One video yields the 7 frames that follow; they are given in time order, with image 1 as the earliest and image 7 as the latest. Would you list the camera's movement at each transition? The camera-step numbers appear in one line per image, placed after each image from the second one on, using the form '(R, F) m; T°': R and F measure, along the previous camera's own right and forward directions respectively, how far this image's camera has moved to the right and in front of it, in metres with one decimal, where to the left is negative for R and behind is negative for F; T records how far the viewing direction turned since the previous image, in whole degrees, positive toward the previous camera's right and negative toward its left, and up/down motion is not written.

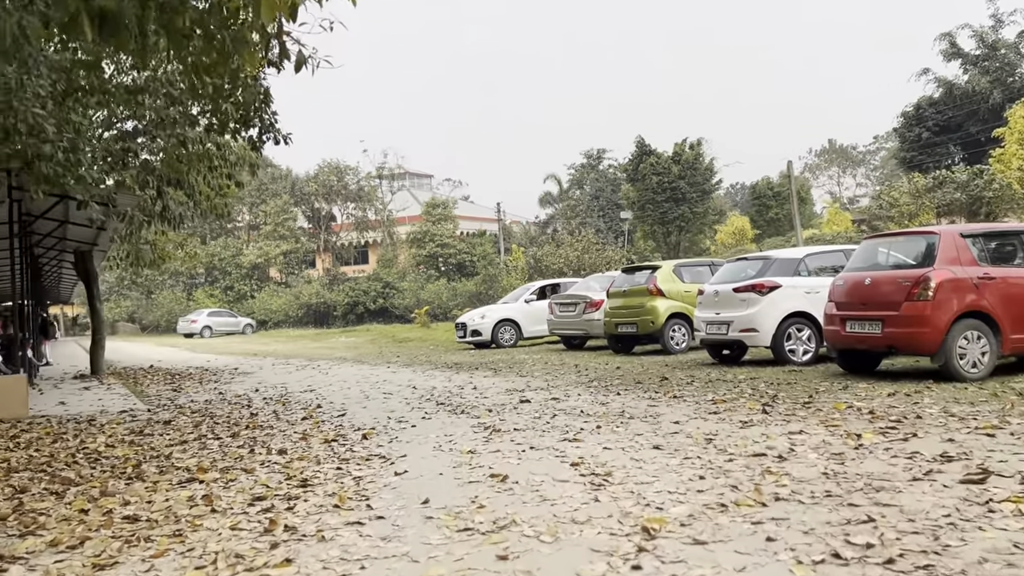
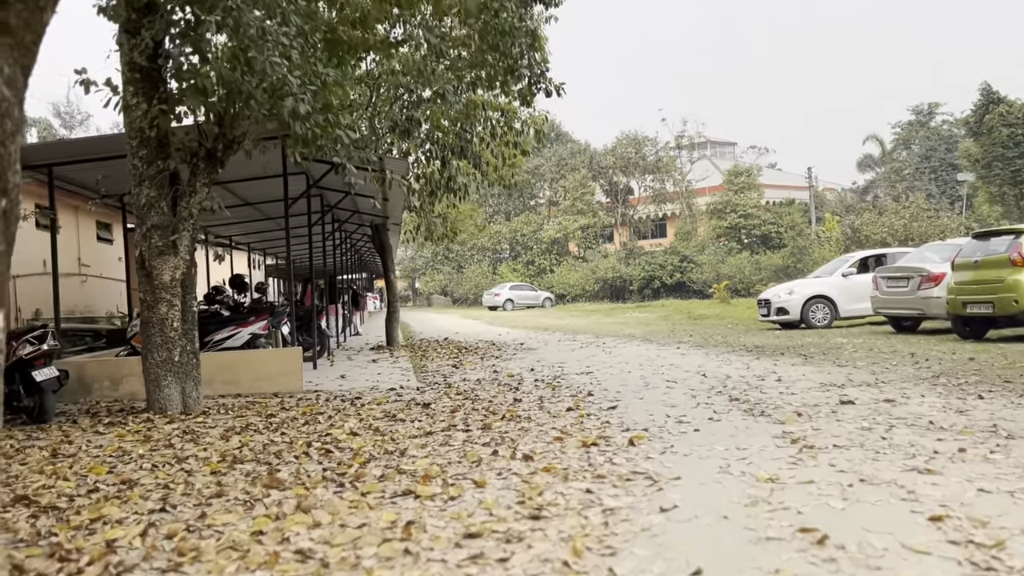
(0.0, +1.4) m; -19°
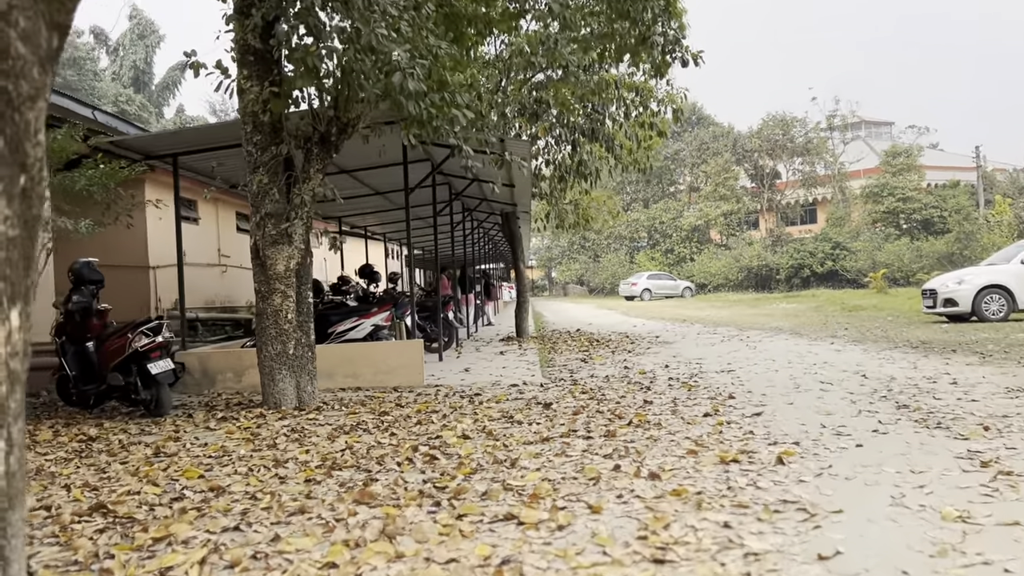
(+0.1, +0.6) m; -9°
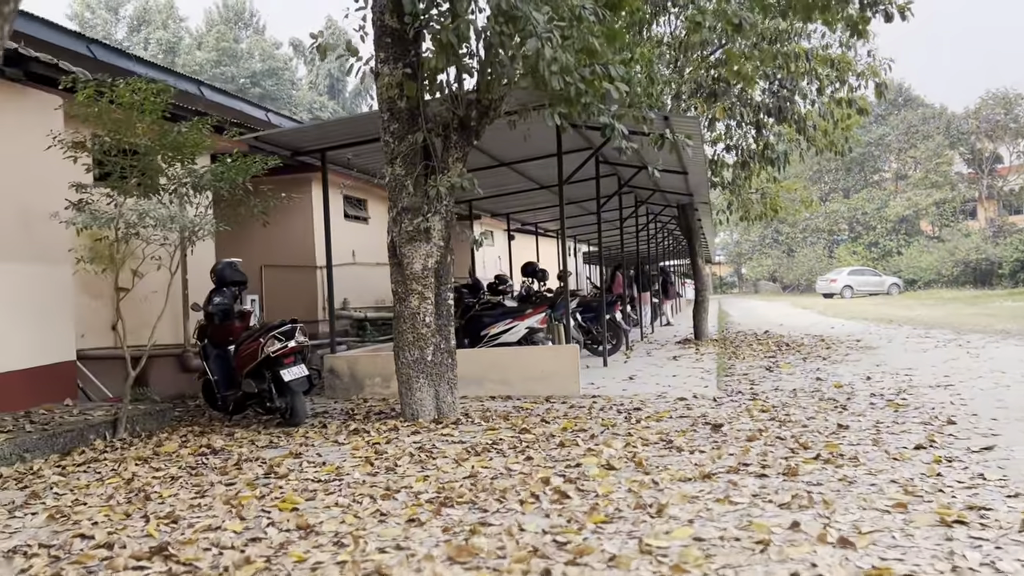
(+0.2, +0.8) m; -12°
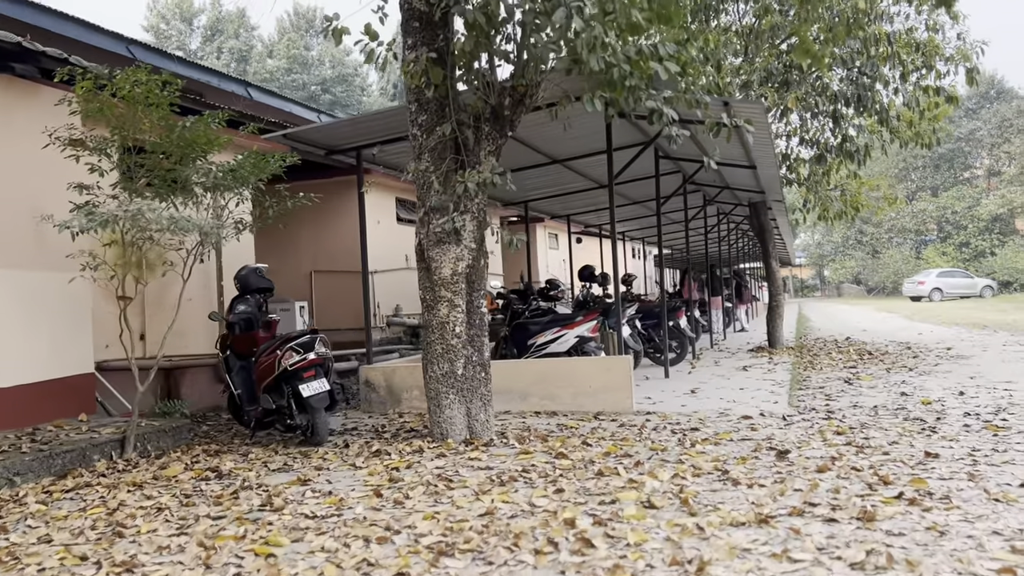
(+0.2, +0.6) m; -5°
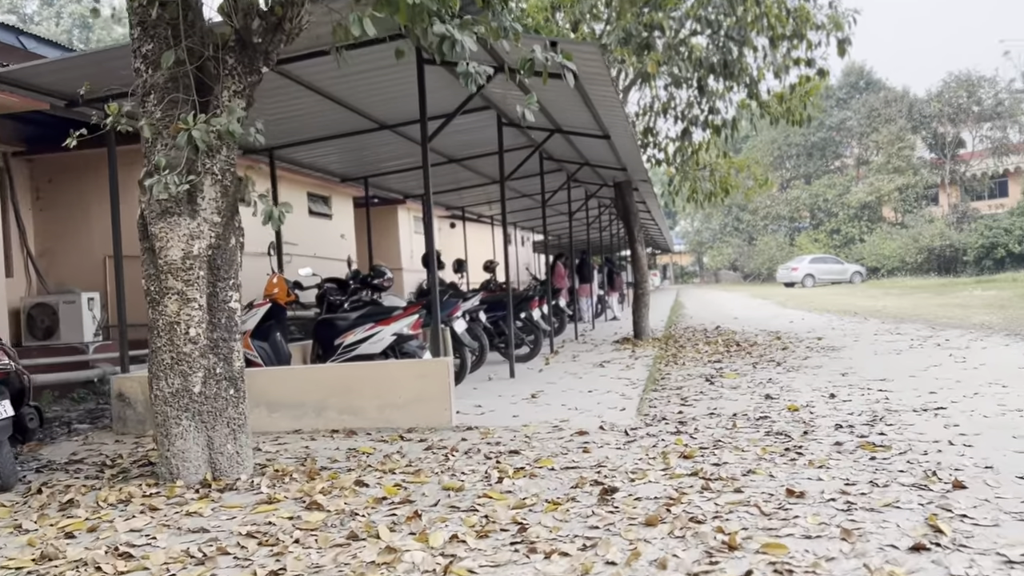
(+0.6, +1.2) m; +7°
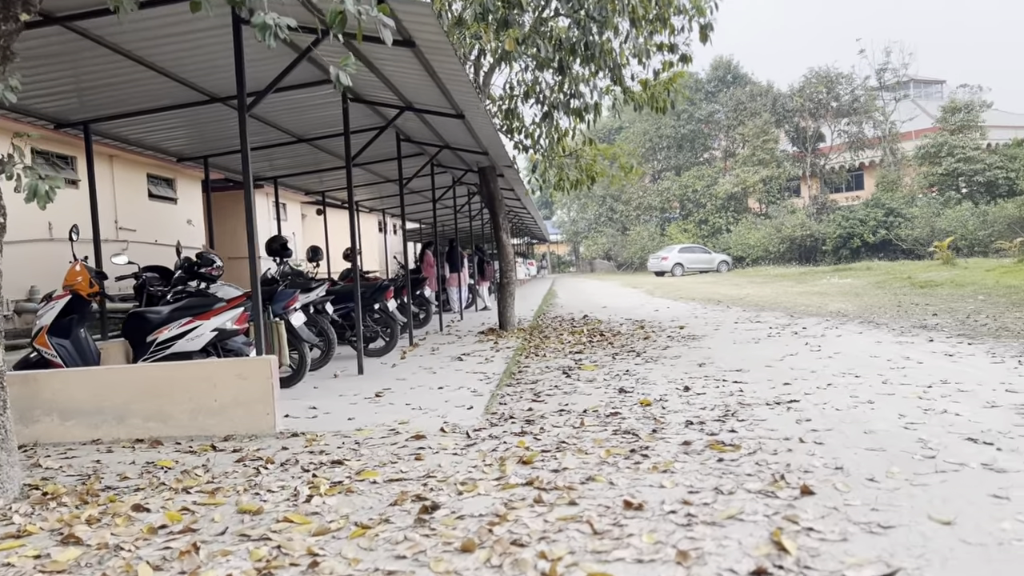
(+0.3, +0.4) m; +8°
